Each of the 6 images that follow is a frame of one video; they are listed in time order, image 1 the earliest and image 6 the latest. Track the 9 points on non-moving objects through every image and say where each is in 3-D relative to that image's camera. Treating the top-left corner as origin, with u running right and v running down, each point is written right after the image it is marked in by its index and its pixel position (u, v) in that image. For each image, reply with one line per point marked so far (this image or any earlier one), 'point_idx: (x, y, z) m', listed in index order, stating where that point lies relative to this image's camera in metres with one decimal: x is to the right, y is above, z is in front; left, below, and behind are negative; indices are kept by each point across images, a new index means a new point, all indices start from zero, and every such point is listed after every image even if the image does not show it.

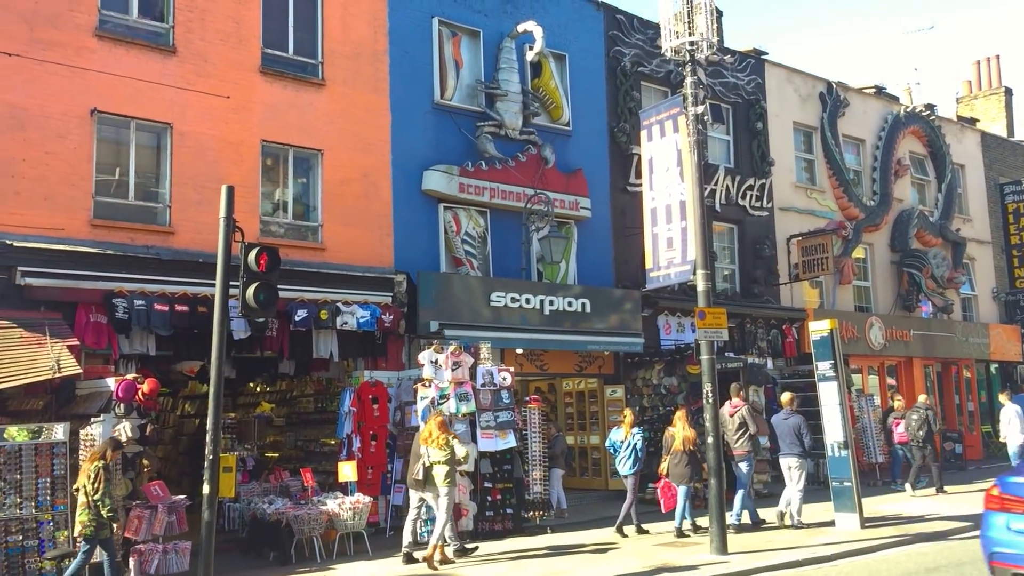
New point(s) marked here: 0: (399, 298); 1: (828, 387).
0: (-1.7, -0.2, +13.7) m
1: (+3.8, -1.2, +11.0) m
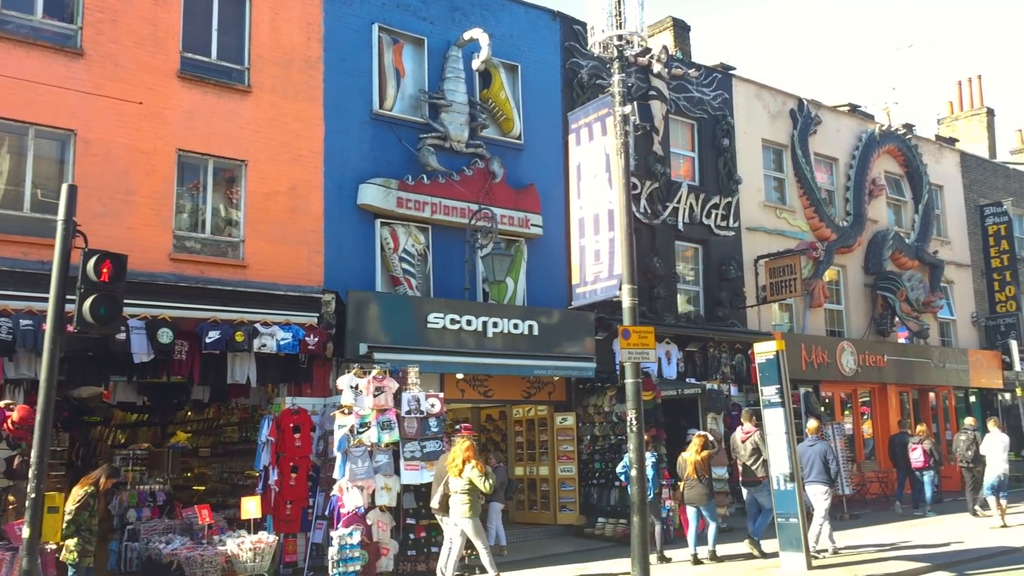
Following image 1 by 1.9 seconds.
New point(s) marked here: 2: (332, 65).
0: (-2.6, -0.4, +12.8) m
1: (+2.9, -1.4, +10.1) m
2: (-2.7, +3.4, +13.9) m
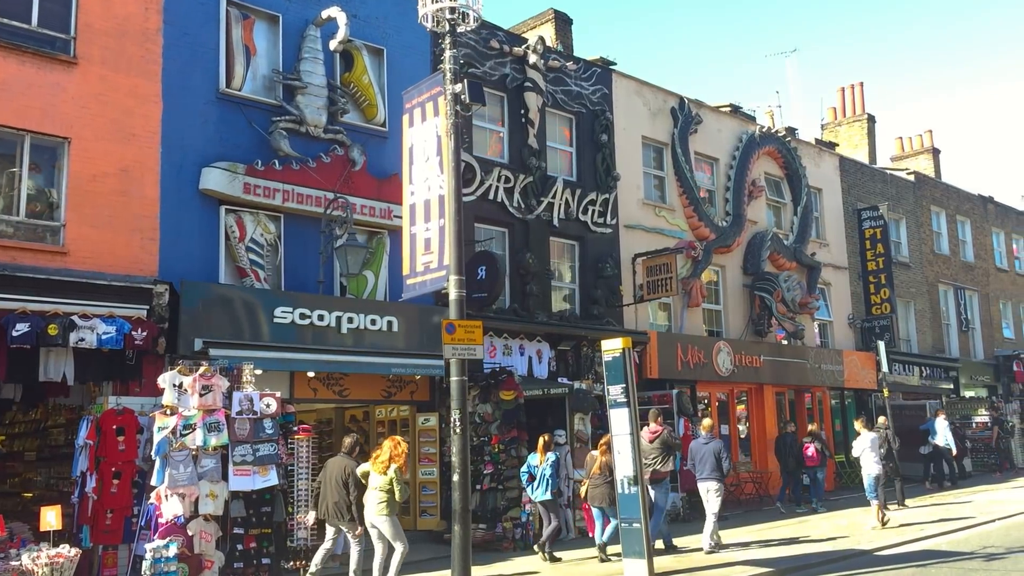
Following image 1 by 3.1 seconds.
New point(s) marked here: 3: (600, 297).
0: (-4.6, -0.3, +11.8) m
1: (+1.1, -1.3, +9.6) m
2: (-4.8, +3.5, +12.9) m
3: (+1.7, -0.2, +18.1) m
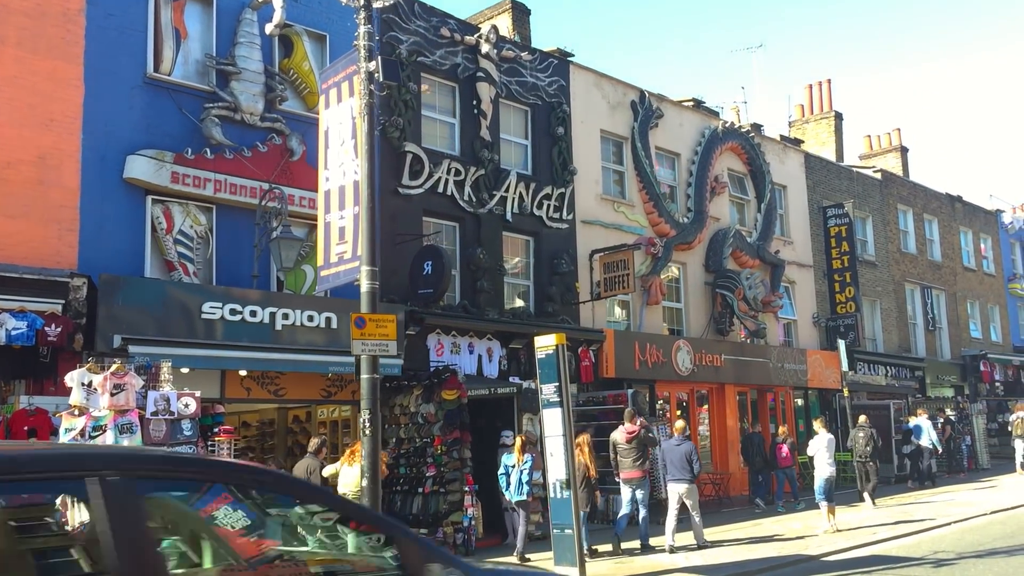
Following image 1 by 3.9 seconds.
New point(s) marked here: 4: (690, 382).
0: (-5.4, -0.2, +11.2) m
1: (+0.4, -1.3, +9.1) m
2: (-5.6, +3.6, +12.3) m
3: (+0.8, -0.1, +17.6) m
4: (+3.9, -2.1, +20.0) m
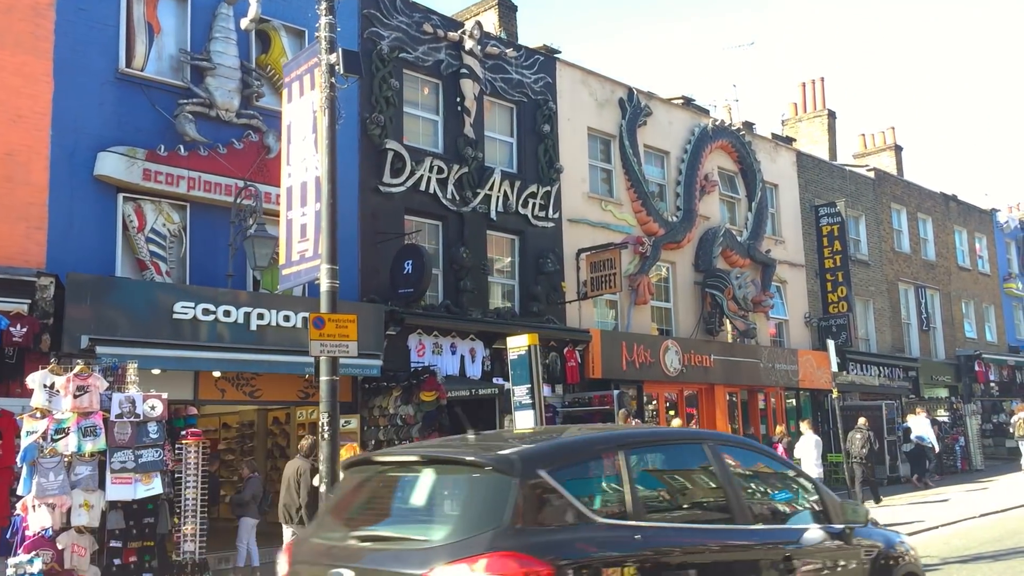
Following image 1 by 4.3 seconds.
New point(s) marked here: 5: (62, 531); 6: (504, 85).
0: (-5.6, -0.2, +11.0) m
1: (+0.1, -1.3, +8.9) m
2: (-5.9, +3.6, +12.0) m
3: (+0.5, -0.1, +17.3) m
4: (+3.6, -2.1, +19.7) m
5: (-4.6, -2.5, +9.3) m
6: (-0.2, +3.9, +17.6) m
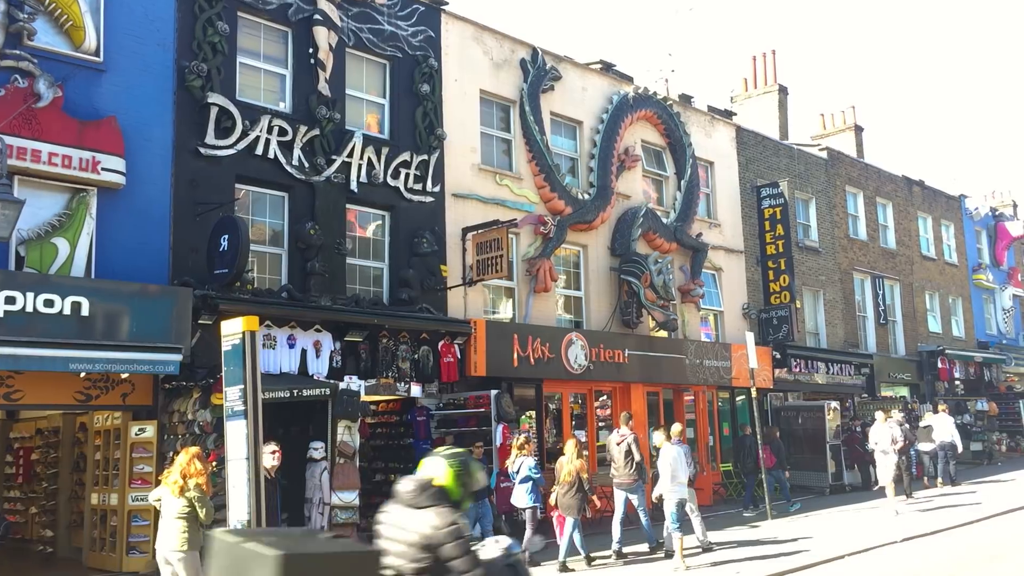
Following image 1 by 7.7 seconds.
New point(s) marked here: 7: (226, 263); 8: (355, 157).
0: (-7.8, 0.0, +8.5) m
1: (-2.0, -1.0, +6.5) m
2: (-8.0, +3.9, +9.6) m
3: (-1.6, +0.2, +15.0) m
4: (+1.4, -1.8, +17.4) m
5: (-6.7, -2.2, +6.9) m
6: (-2.3, +4.2, +15.2) m
7: (-3.7, +0.3, +11.9) m
8: (-2.5, +2.1, +14.5) m
